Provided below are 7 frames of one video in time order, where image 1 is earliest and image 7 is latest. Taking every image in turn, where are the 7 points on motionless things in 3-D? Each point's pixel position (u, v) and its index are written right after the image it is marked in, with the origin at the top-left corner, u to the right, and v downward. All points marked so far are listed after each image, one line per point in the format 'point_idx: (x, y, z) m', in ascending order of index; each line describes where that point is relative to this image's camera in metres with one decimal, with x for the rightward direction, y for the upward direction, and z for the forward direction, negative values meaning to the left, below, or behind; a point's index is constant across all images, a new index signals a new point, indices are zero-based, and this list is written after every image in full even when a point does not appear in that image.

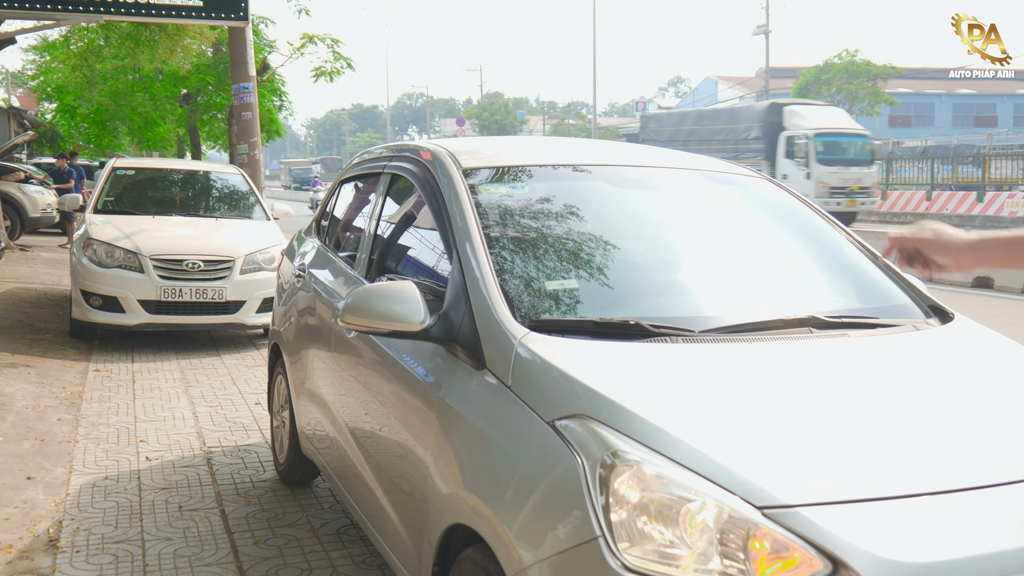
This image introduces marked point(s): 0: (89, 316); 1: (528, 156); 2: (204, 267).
0: (-2.8, -0.2, +6.2) m
1: (+0.1, +0.4, +3.1) m
2: (-2.1, +0.1, +6.3) m
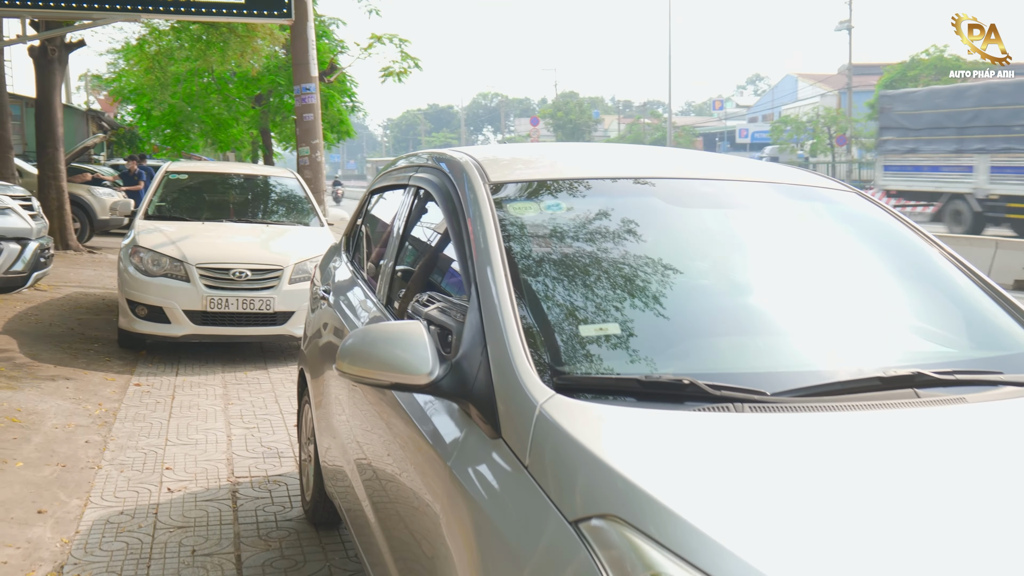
0: (-2.5, -0.3, +6.0) m
1: (+0.2, +0.4, +2.7) m
2: (-1.7, +0.1, +6.1) m
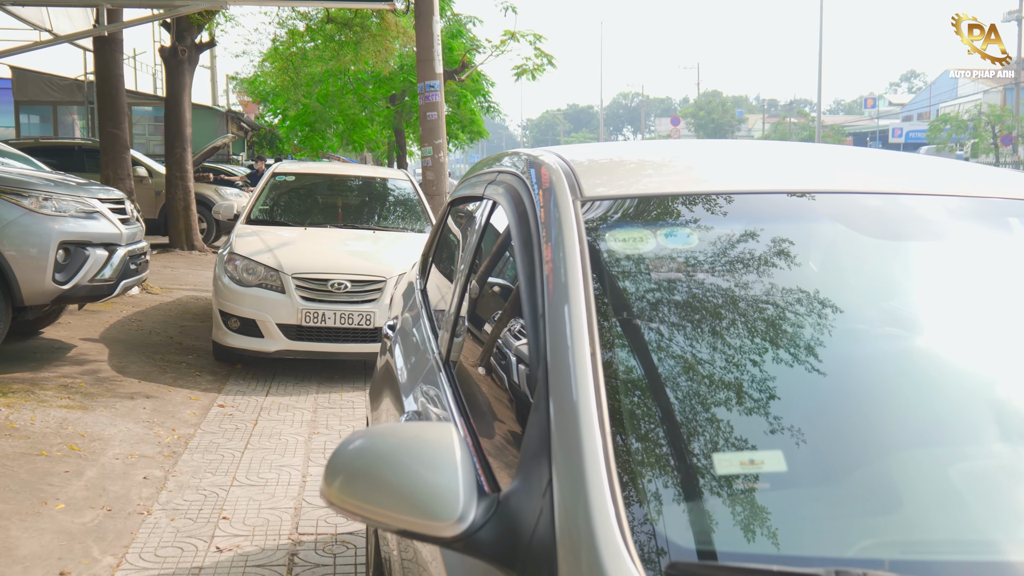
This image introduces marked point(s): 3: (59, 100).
0: (-1.7, -0.3, +5.6) m
1: (+0.4, +0.2, +1.9) m
2: (-1.0, 0.0, +5.6) m
3: (-9.3, +3.9, +19.0) m
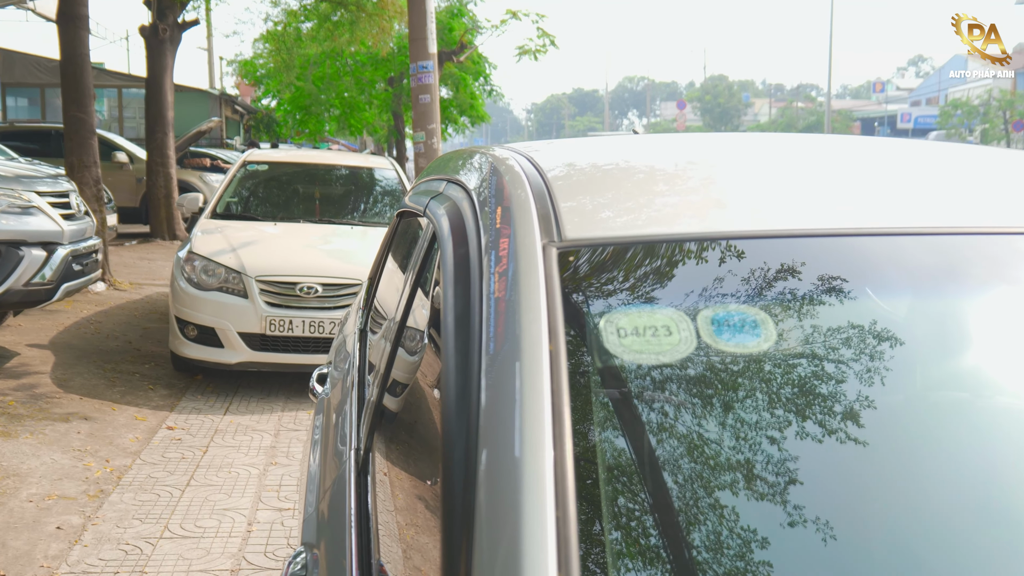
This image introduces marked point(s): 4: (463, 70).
0: (-1.8, -0.3, +5.0) m
1: (+0.4, +0.2, +1.3) m
2: (-1.0, 0.0, +5.0) m
3: (-9.3, +4.1, +18.3) m
4: (-1.0, +4.3, +18.1) m
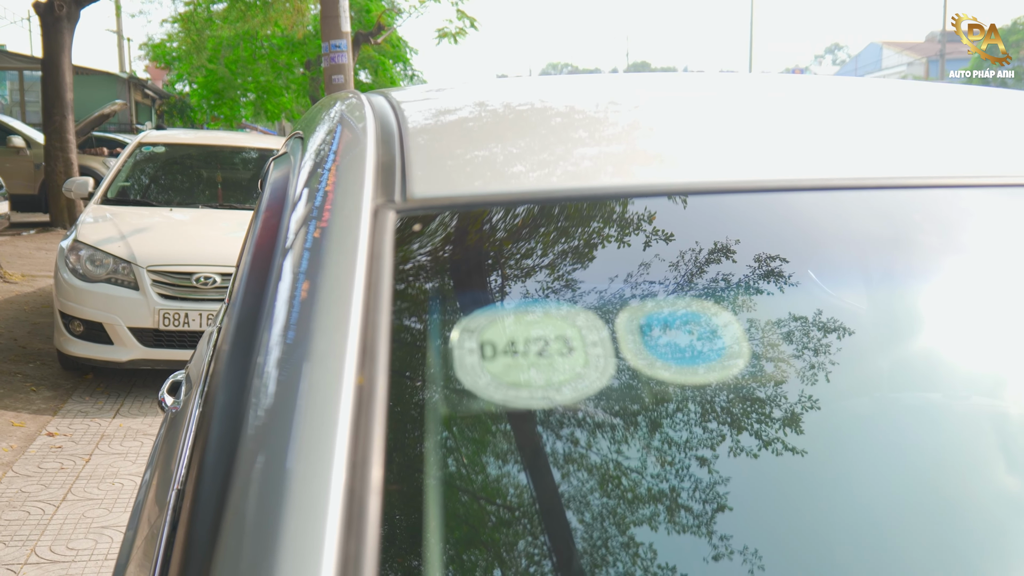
0: (-2.2, -0.3, +4.6) m
1: (+0.2, +0.2, +1.1) m
2: (-1.4, 0.0, +4.6) m
3: (-10.8, +4.2, +17.2) m
4: (-2.5, +4.5, +17.6) m
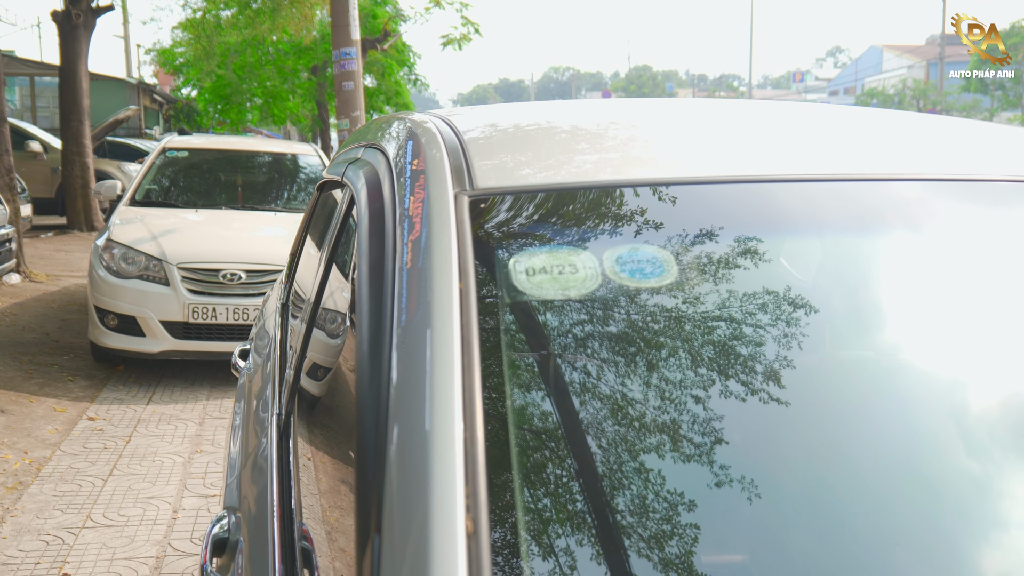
0: (-2.2, -0.3, +4.9) m
1: (+0.3, +0.2, +1.4) m
2: (-1.4, 0.0, +4.9) m
3: (-10.7, +4.2, +17.6) m
4: (-2.4, +4.5, +18.0) m
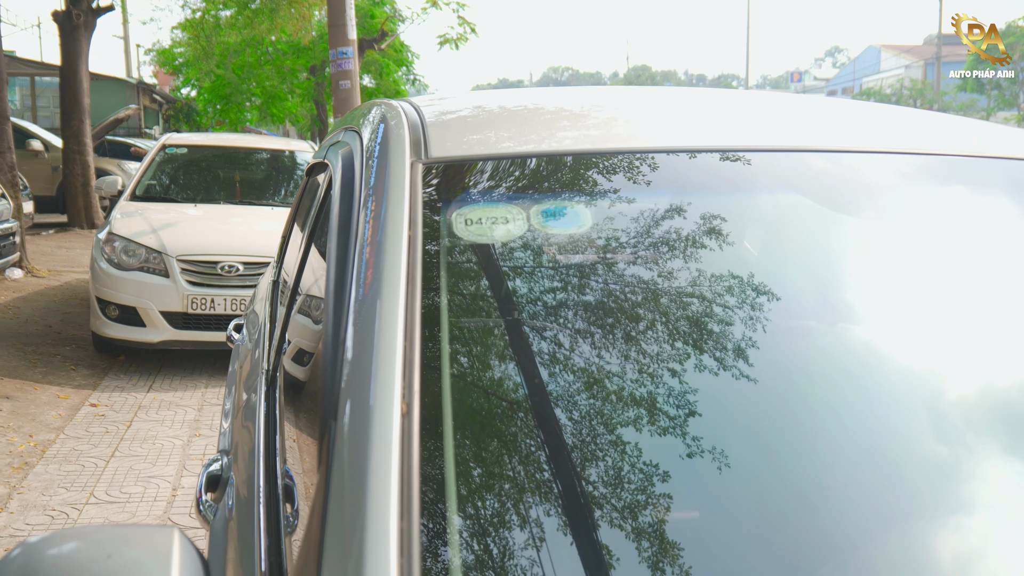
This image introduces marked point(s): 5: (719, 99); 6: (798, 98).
0: (-2.2, -0.2, +5.1) m
1: (+0.2, +0.3, +1.5) m
2: (-1.5, +0.1, +5.1) m
3: (-10.8, +4.2, +17.7) m
4: (-2.5, +4.5, +18.1) m
5: (+0.4, +0.4, +2.0) m
6: (+0.6, +0.4, +2.1) m
